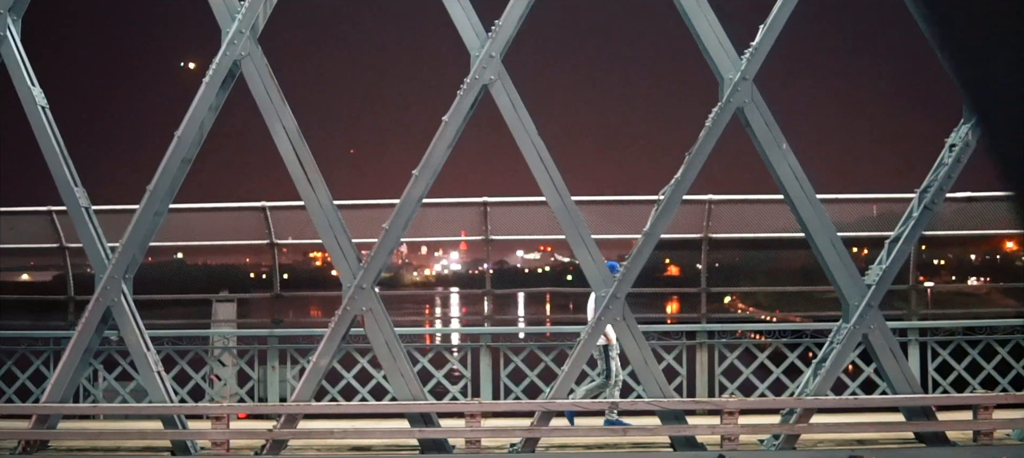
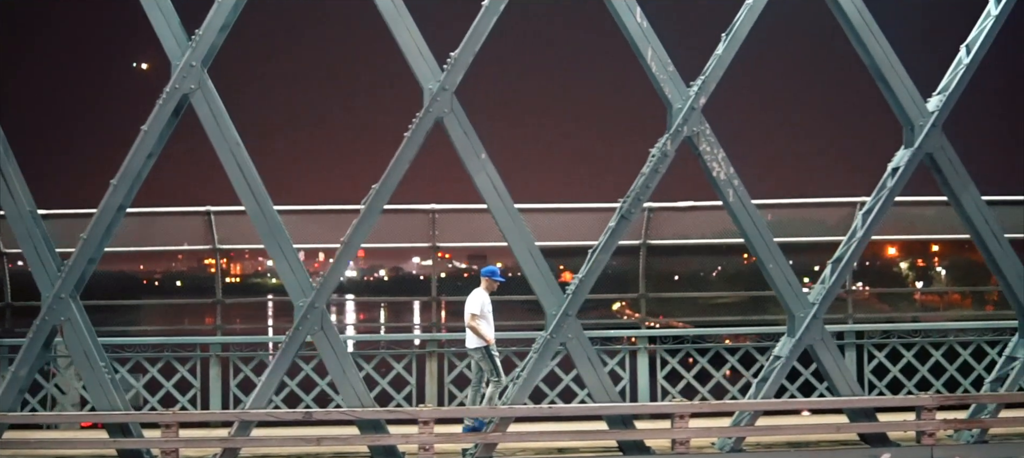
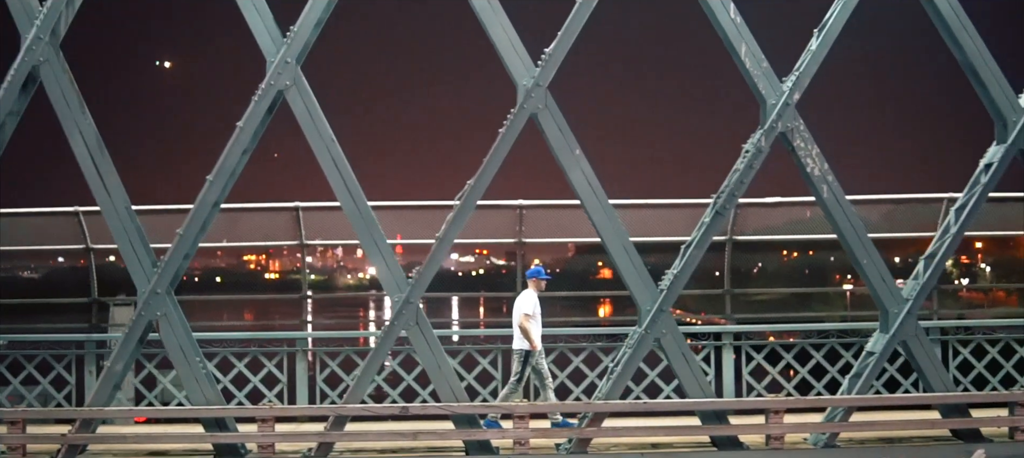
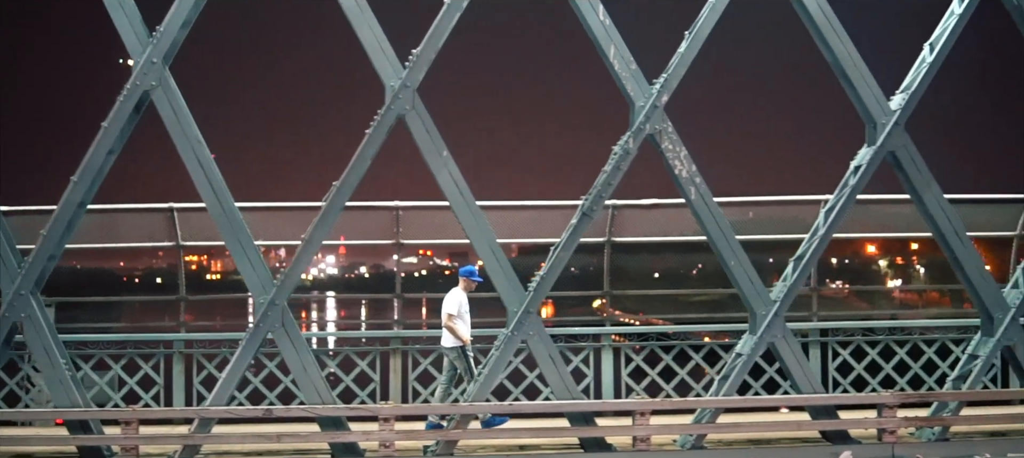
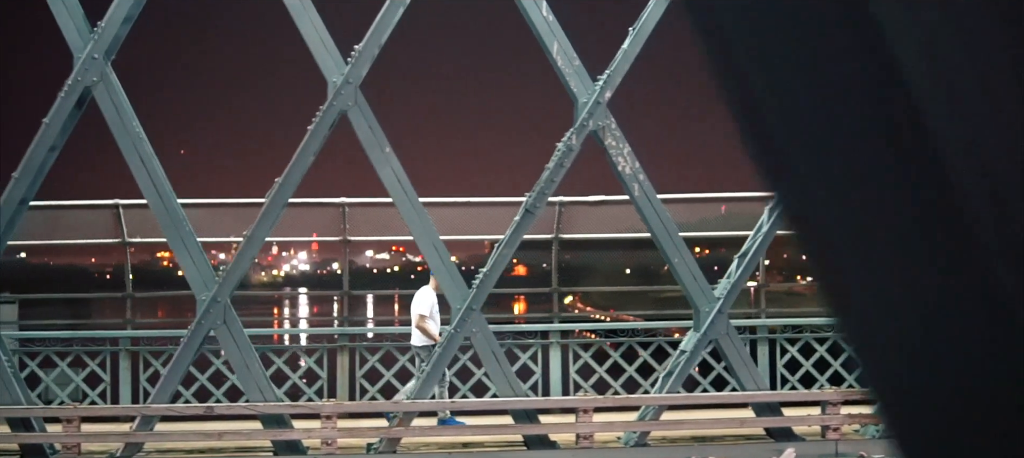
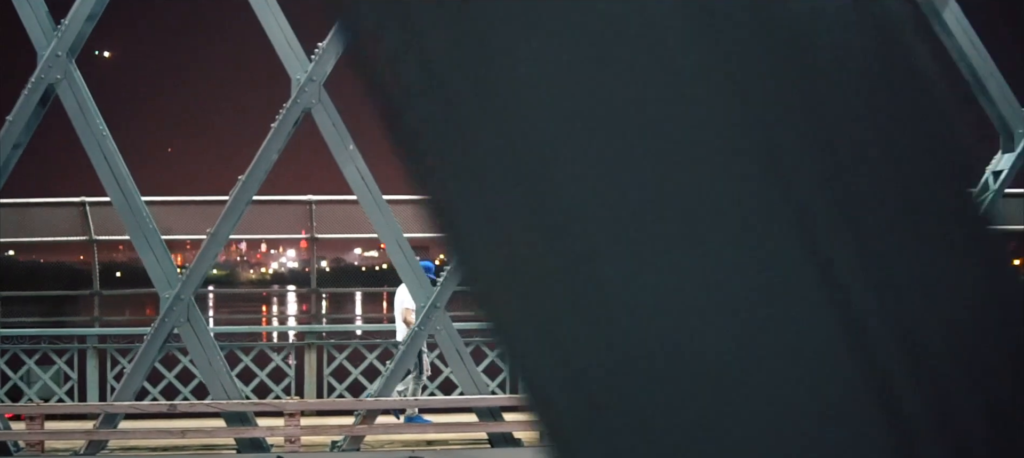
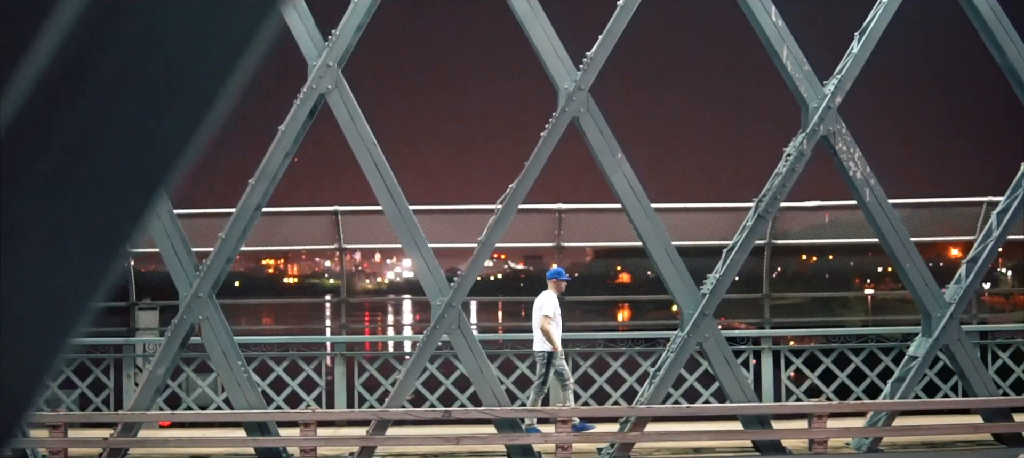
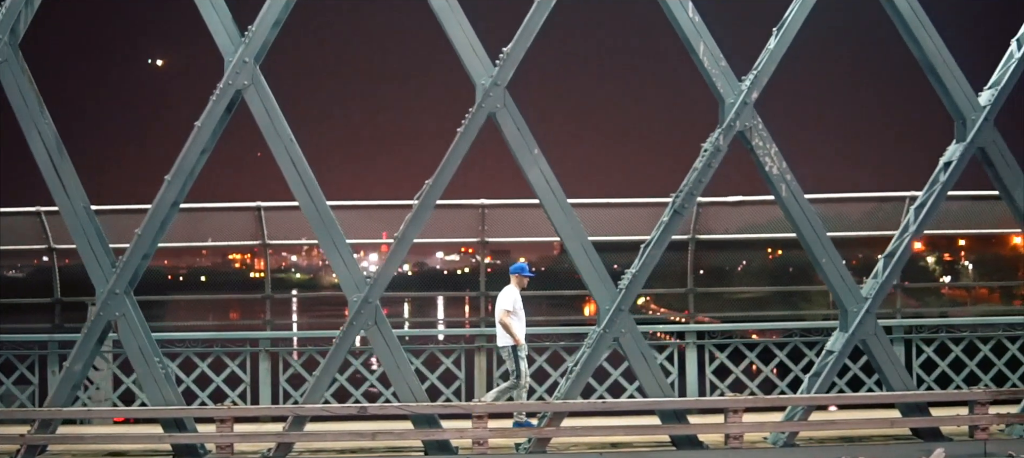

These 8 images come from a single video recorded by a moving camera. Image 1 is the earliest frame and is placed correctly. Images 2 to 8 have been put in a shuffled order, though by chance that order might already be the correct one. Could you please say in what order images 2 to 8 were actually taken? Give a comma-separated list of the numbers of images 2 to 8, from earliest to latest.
7, 3, 8, 2, 4, 5, 6
